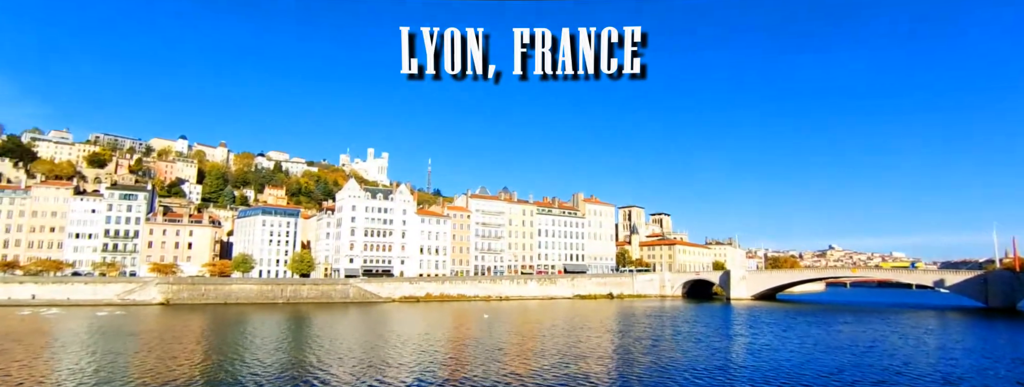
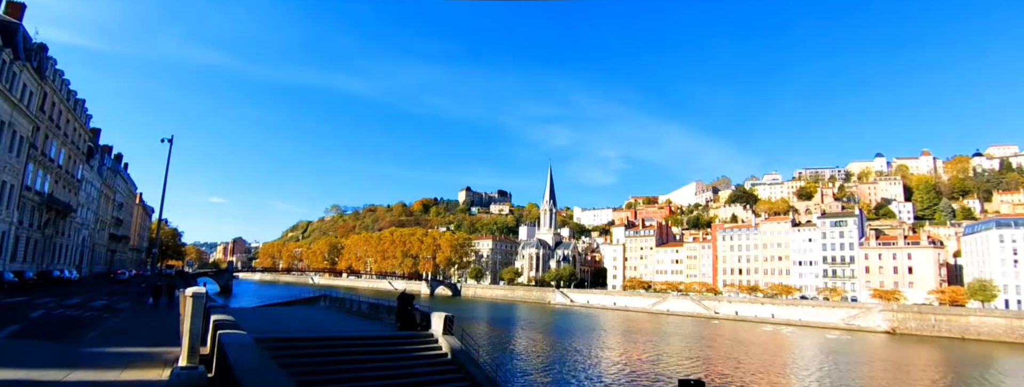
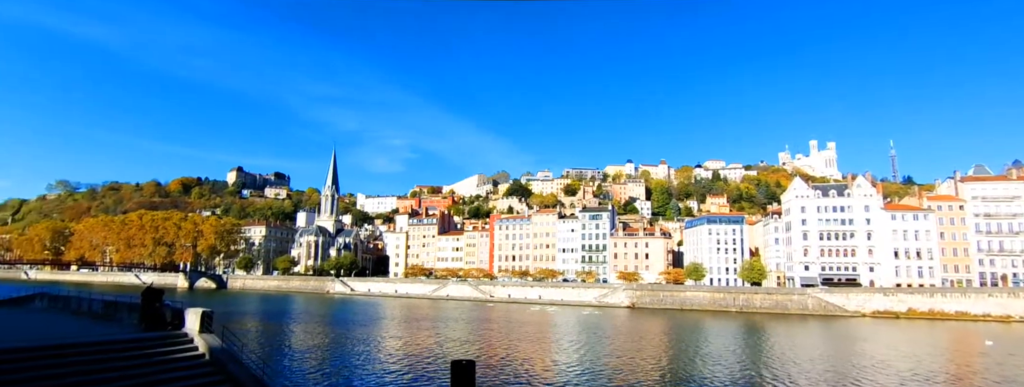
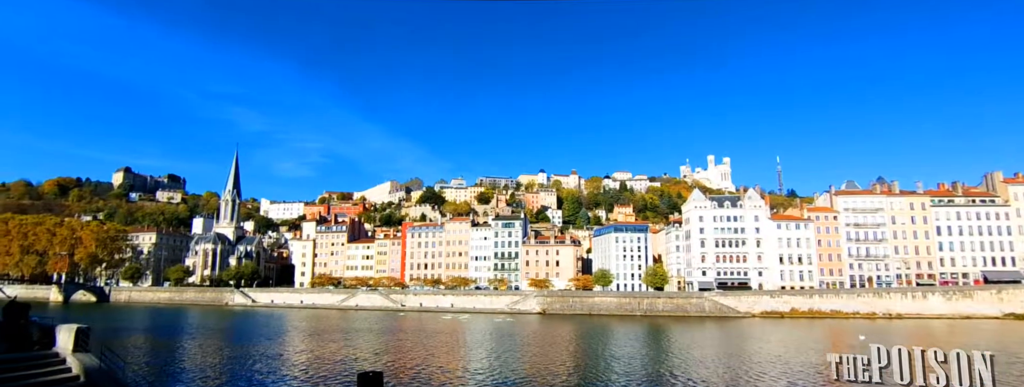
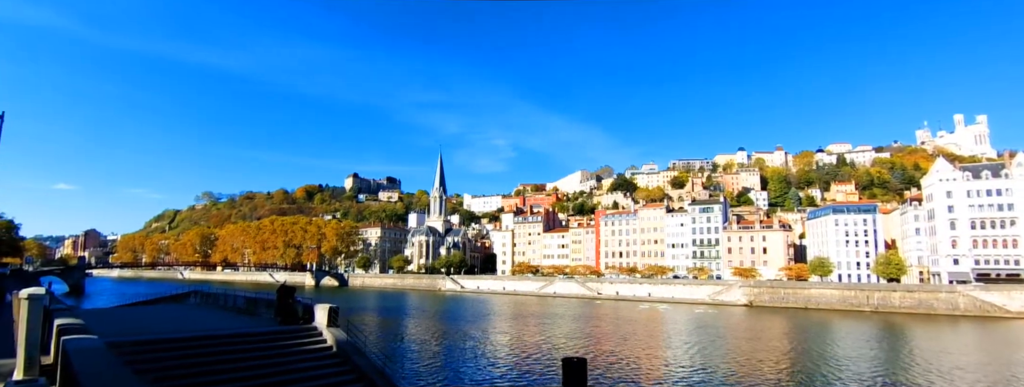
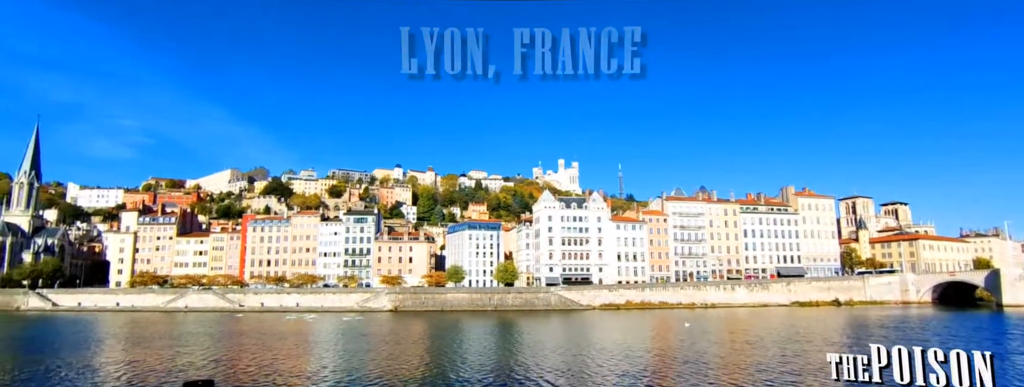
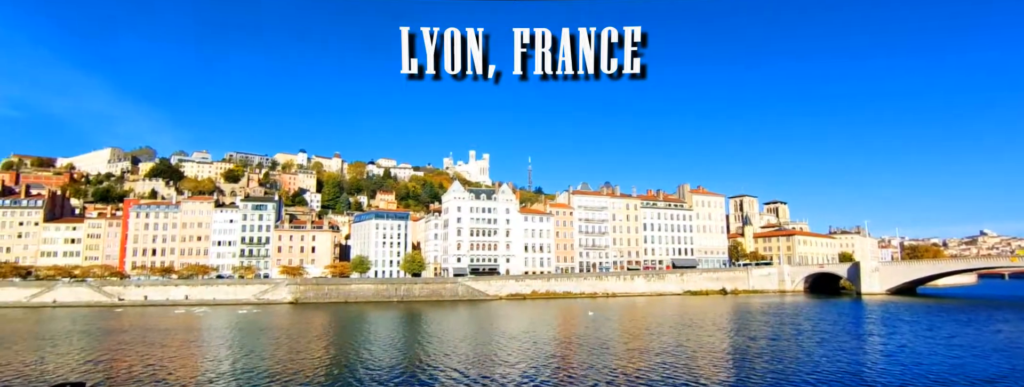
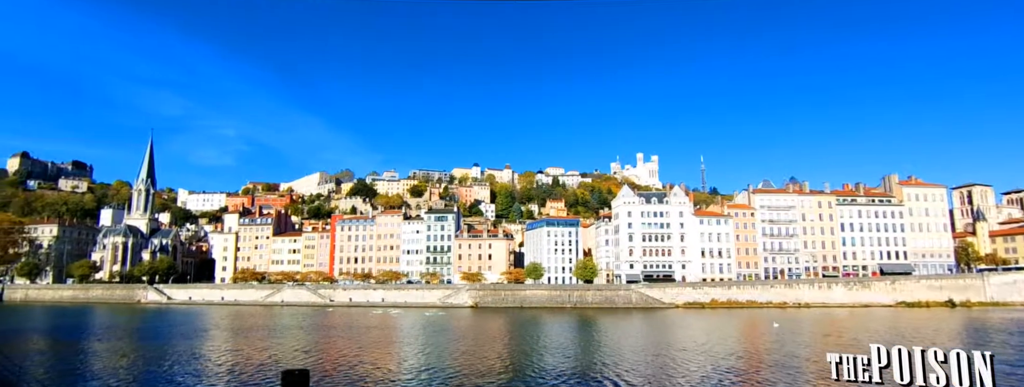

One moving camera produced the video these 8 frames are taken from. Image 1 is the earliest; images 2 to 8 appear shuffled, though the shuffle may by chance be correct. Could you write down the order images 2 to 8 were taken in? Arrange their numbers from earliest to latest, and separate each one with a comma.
7, 6, 8, 4, 3, 5, 2
